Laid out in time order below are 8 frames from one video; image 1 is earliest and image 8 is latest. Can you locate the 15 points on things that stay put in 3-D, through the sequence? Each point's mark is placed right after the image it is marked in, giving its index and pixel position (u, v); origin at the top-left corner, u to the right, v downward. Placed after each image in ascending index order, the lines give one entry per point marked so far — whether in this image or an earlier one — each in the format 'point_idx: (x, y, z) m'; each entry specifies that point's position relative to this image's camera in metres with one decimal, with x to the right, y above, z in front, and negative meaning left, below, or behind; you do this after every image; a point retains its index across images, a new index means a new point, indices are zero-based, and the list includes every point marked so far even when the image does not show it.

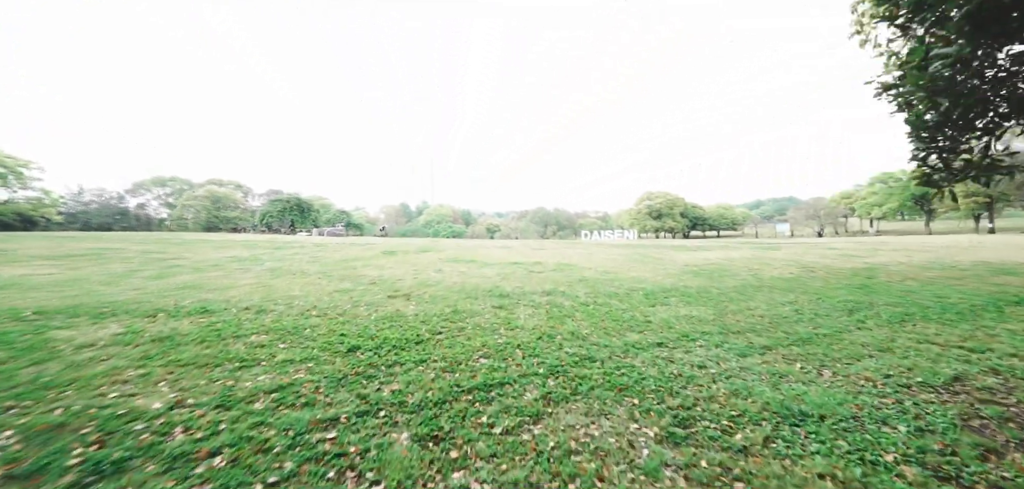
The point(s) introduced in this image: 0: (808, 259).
0: (+14.5, -0.8, +19.7) m
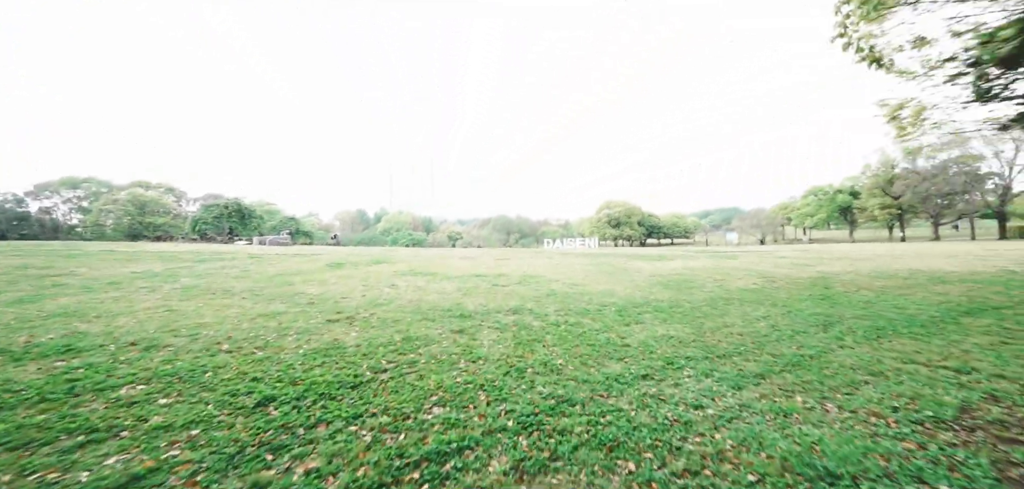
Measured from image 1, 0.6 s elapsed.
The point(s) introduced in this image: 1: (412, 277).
0: (+12.6, -1.2, +20.0) m
1: (-3.7, -1.3, +15.1) m
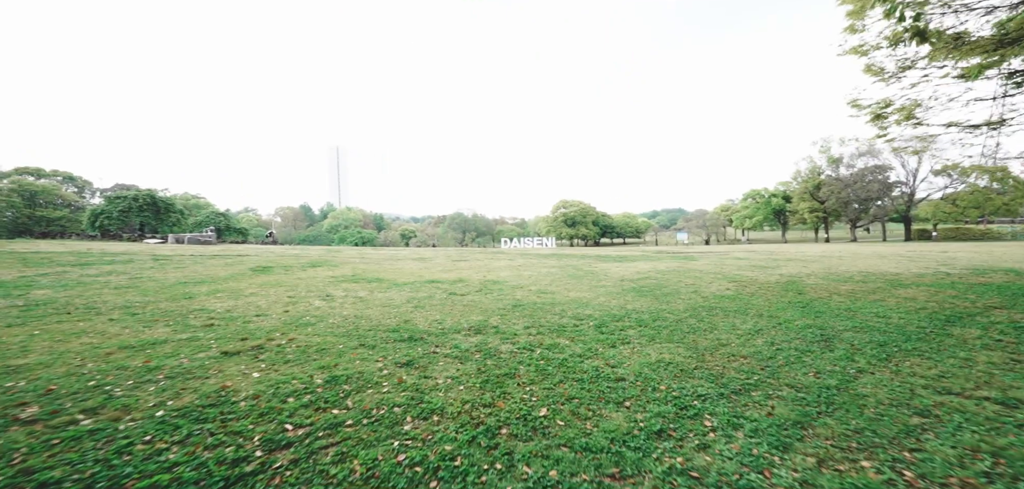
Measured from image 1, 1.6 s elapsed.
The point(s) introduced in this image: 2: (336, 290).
0: (+10.6, -1.3, +19.6) m
1: (-5.1, -1.3, +12.9) m
2: (-5.2, -1.4, +12.0) m
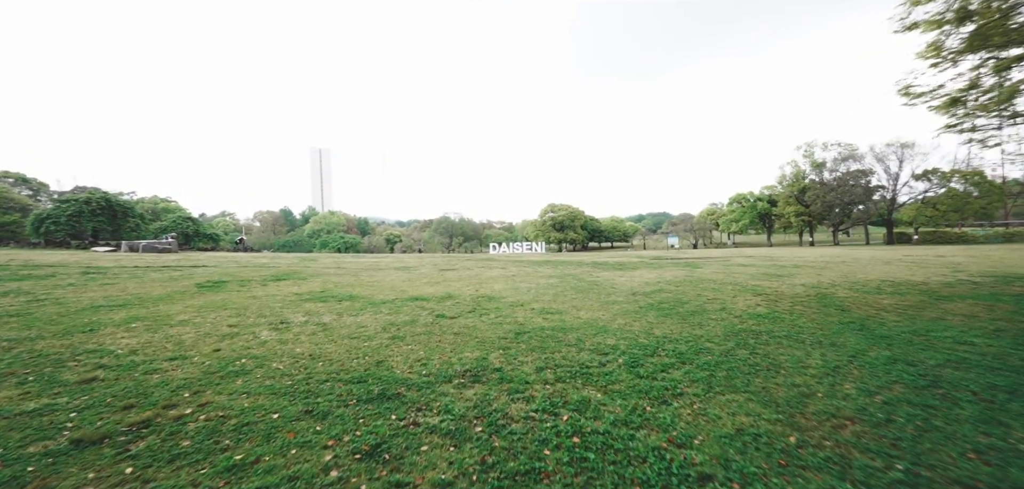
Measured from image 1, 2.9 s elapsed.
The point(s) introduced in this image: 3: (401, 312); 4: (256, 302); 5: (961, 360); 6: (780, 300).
0: (+10.3, -1.6, +17.9) m
1: (-5.1, -1.6, +10.7) m
2: (-5.2, -1.7, +9.7) m
3: (-2.9, -1.7, +10.4) m
4: (-6.8, -1.5, +10.8) m
5: (+7.7, -2.1, +7.0) m
6: (+8.5, -1.8, +12.9) m
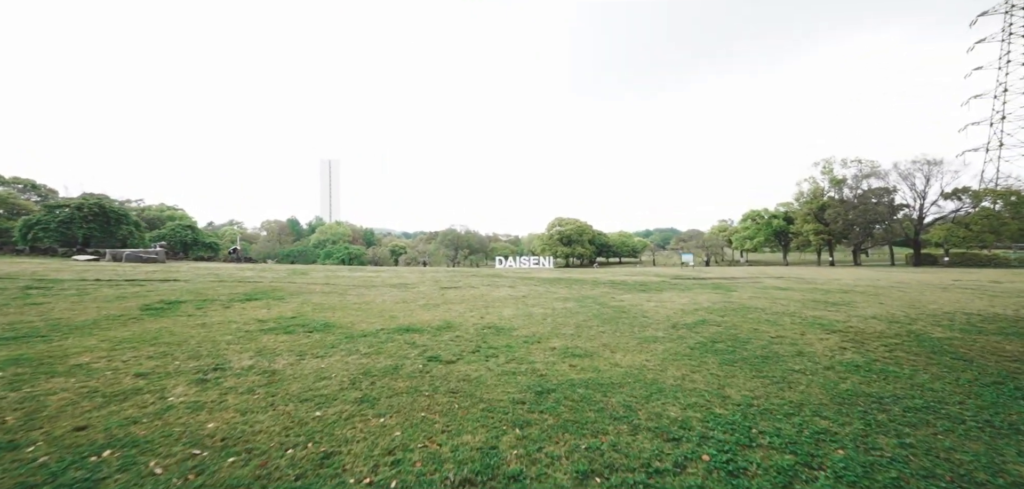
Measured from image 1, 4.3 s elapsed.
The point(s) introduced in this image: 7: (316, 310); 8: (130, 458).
0: (+10.8, -2.5, +15.2) m
1: (-4.8, -2.0, +8.3) m
2: (-4.9, -2.0, +7.4) m
3: (-2.5, -2.1, +8.0) m
4: (-6.5, -1.9, +8.5) m
5: (+8.0, -2.5, +4.4) m
6: (+8.9, -2.4, +10.2) m
7: (-5.8, -1.9, +11.9) m
8: (-3.7, -2.0, +4.0) m
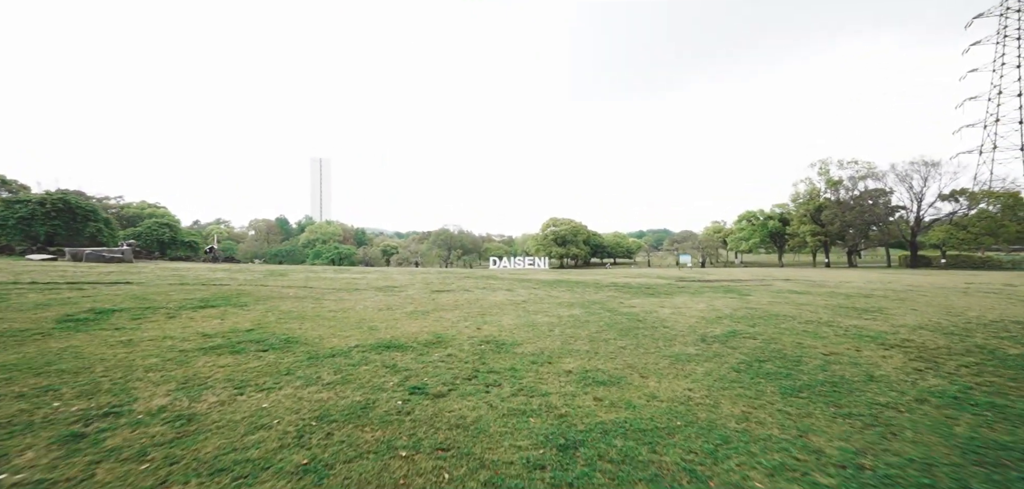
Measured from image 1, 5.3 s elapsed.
0: (+10.8, -2.5, +13.6) m
1: (-4.6, -1.9, +6.4) m
2: (-4.8, -1.9, +5.5) m
3: (-2.4, -2.1, +6.1) m
4: (-6.4, -1.8, +6.6) m
5: (+8.2, -2.5, +2.7) m
6: (+8.9, -2.4, +8.5) m
7: (-5.7, -1.9, +10.0) m
8: (-3.5, -2.0, +2.1) m
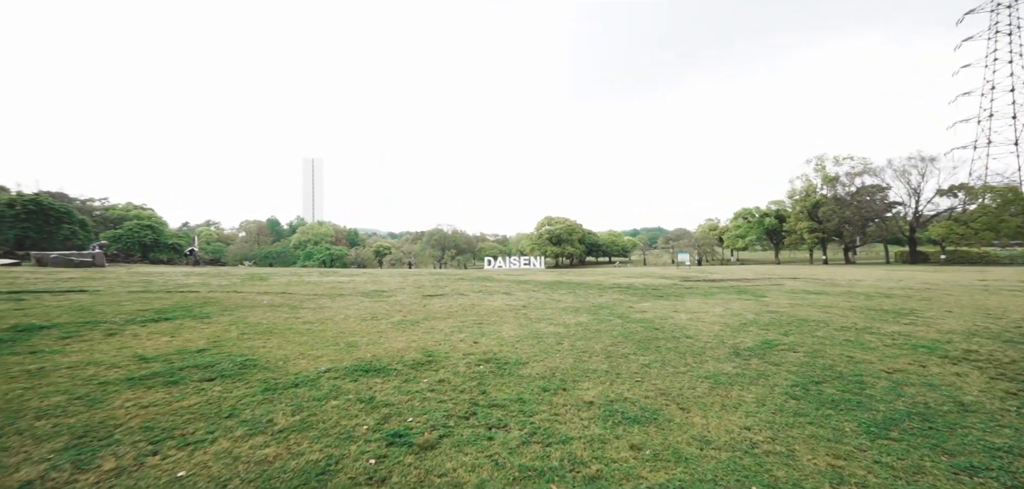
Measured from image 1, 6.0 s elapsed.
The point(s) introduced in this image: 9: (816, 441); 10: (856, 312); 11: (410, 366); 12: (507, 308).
0: (+10.8, -2.4, +12.3) m
1: (-4.5, -2.0, +4.9) m
2: (-4.6, -2.0, +4.0) m
3: (-2.3, -2.1, +4.7) m
4: (-6.2, -1.8, +5.1) m
5: (+8.3, -2.4, +1.3) m
6: (+9.1, -2.3, +7.2) m
7: (-5.6, -1.9, +8.5) m
8: (-3.4, -2.0, +0.6) m
9: (+3.7, -2.3, +4.9) m
10: (+12.7, -2.4, +14.8) m
11: (-1.8, -2.1, +7.2) m
12: (-0.1, -2.2, +14.3) m
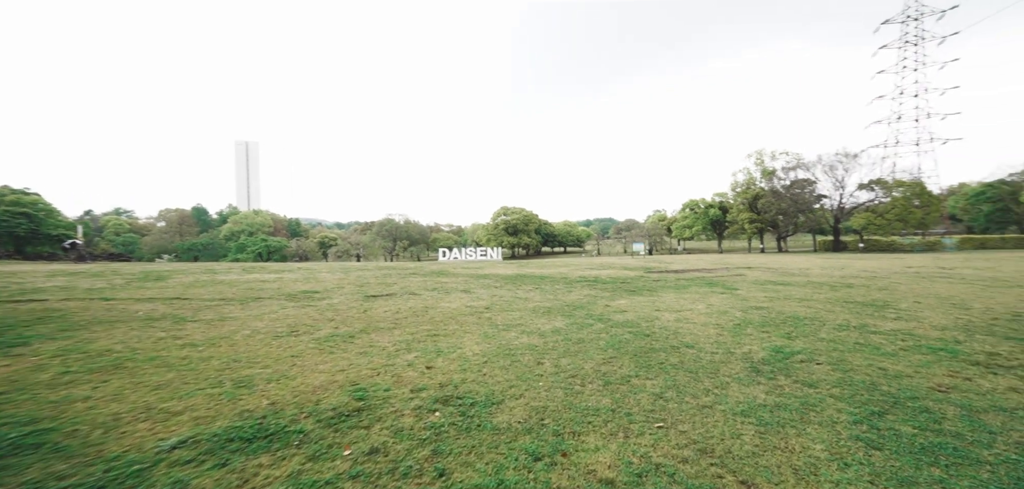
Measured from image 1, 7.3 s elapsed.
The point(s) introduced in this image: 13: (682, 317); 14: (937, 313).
0: (+9.8, -2.1, +11.2) m
1: (-4.6, -1.9, +2.2) m
2: (-4.6, -2.0, +1.2) m
3: (-2.4, -2.1, +2.2) m
4: (-6.3, -1.8, +2.1) m
5: (+8.6, -2.4, +0.1) m
6: (+8.6, -2.2, +6.0) m
7: (-6.1, -1.8, +5.6) m
8: (-2.9, -2.1, -2.0) m
9: (+3.5, -2.3, +3.1) m
10: (+11.3, -2.1, +13.9) m
11: (-2.2, -2.0, +4.7) m
12: (-1.3, -2.0, +12.0) m
13: (+5.0, -2.1, +11.9) m
14: (+13.8, -2.2, +13.0) m
